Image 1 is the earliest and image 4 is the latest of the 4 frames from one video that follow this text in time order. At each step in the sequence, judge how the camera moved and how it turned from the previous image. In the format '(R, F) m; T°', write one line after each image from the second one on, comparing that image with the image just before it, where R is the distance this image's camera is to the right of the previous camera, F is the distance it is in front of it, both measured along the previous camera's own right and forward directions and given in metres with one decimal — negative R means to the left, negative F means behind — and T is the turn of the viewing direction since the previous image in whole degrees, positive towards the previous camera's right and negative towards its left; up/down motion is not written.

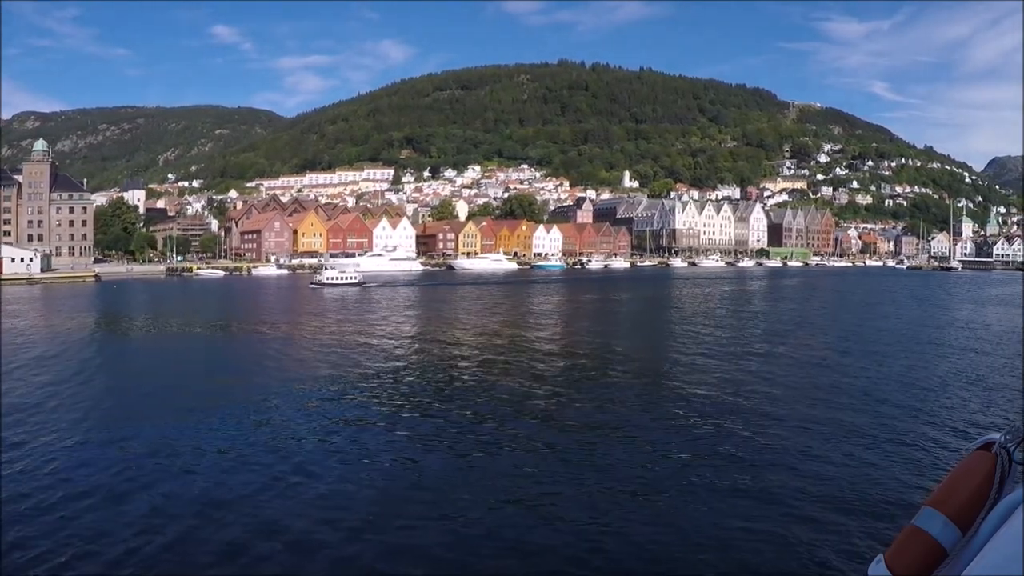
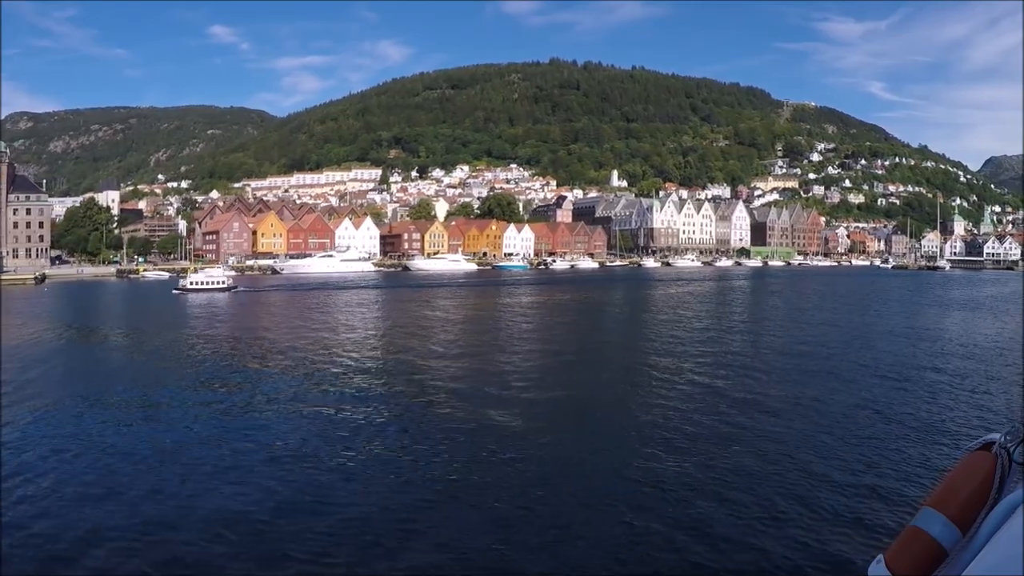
(+0.7, +0.7) m; 0°
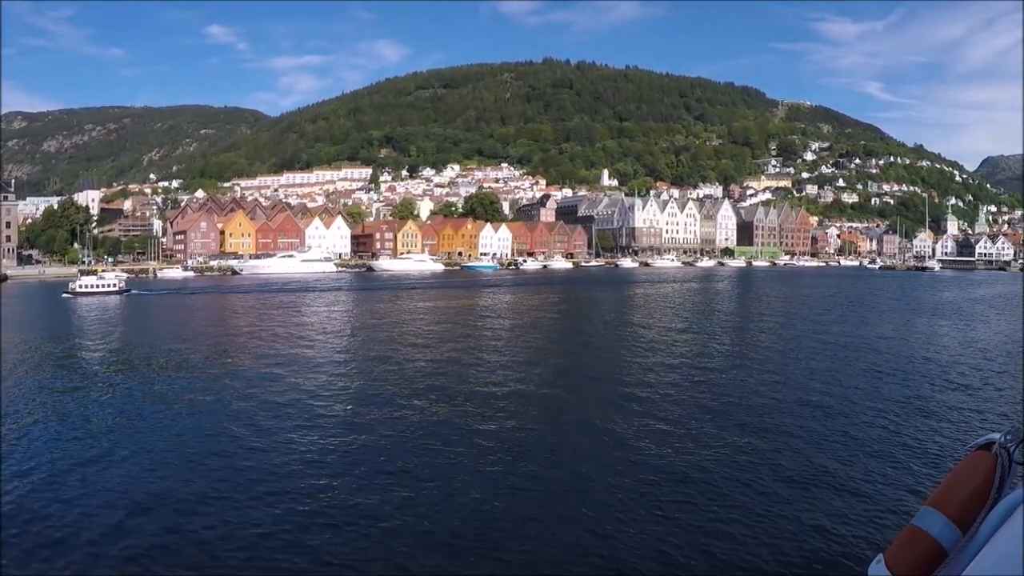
(+0.5, +0.5) m; 0°
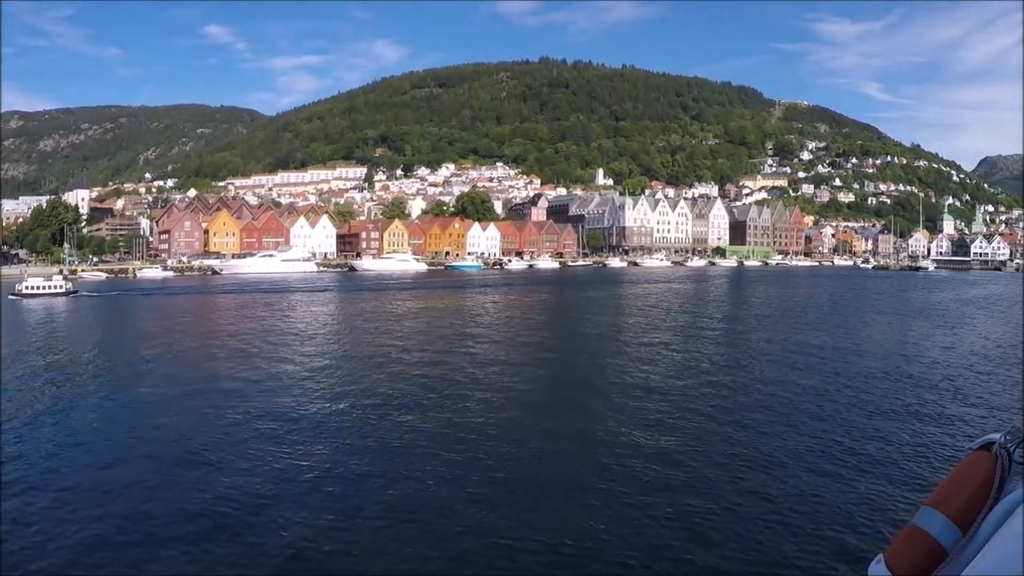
(+0.3, +0.2) m; 0°
